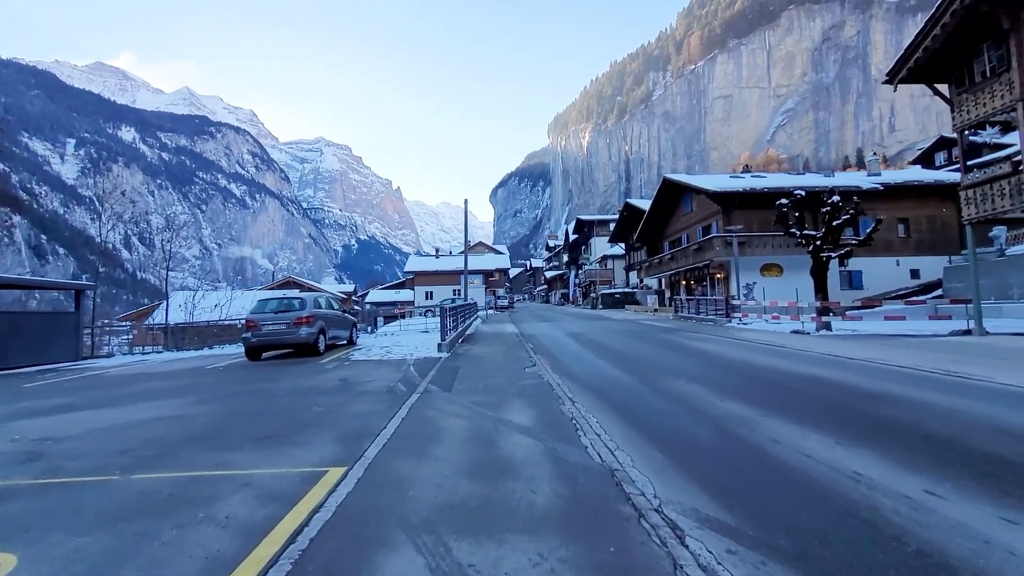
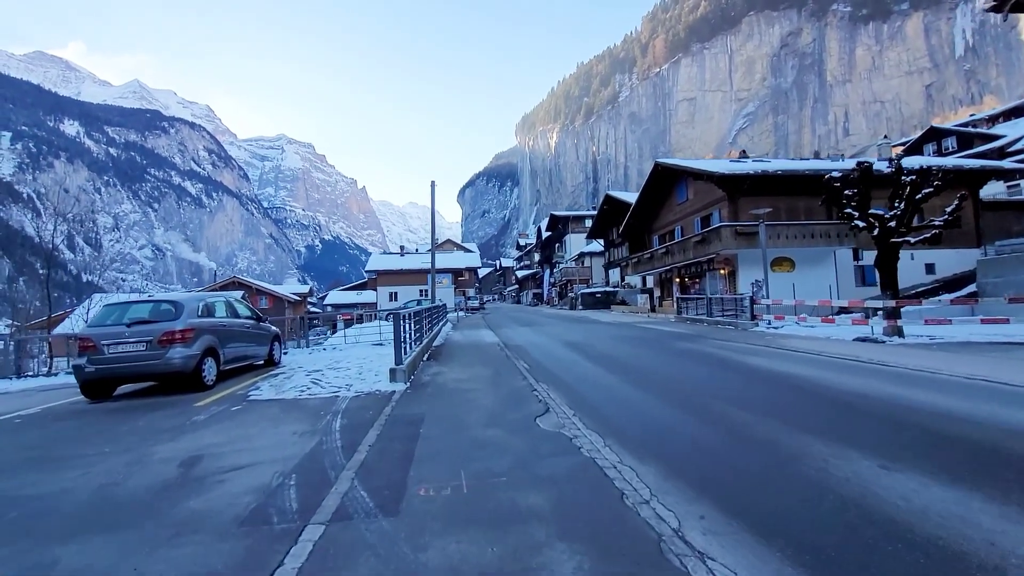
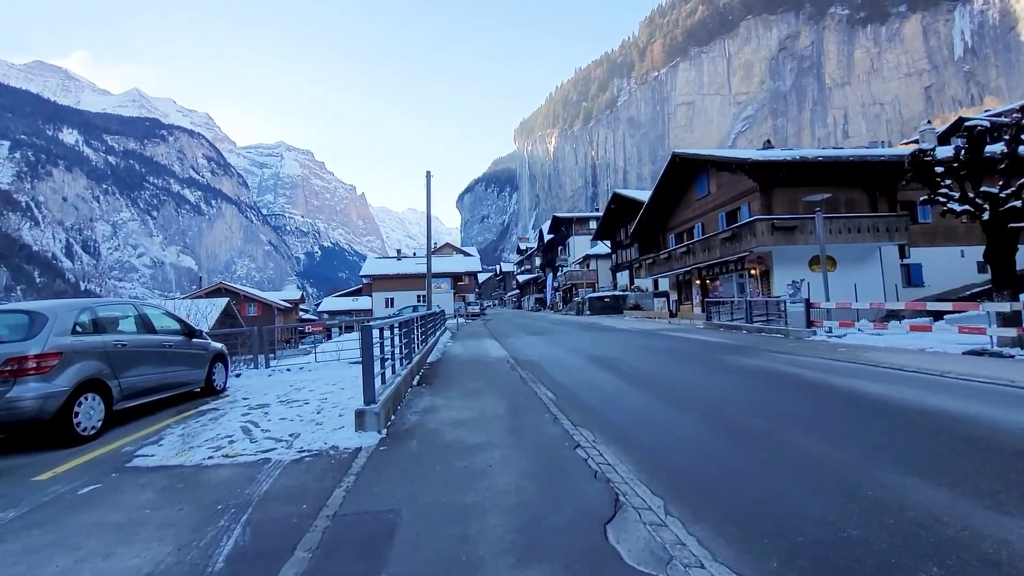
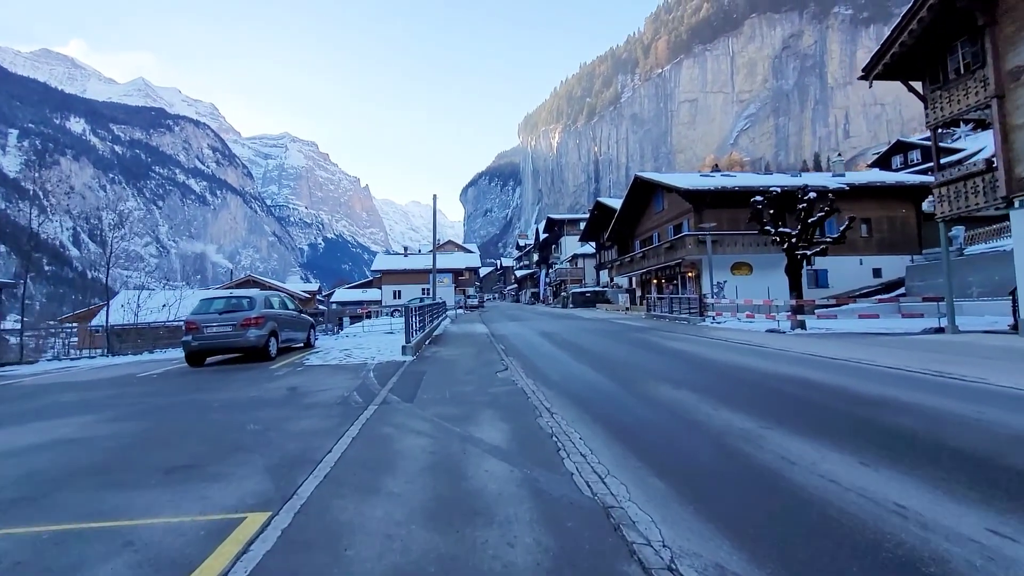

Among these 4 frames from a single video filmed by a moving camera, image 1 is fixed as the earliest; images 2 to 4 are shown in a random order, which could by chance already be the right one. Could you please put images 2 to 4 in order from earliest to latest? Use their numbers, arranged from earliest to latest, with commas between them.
4, 2, 3
